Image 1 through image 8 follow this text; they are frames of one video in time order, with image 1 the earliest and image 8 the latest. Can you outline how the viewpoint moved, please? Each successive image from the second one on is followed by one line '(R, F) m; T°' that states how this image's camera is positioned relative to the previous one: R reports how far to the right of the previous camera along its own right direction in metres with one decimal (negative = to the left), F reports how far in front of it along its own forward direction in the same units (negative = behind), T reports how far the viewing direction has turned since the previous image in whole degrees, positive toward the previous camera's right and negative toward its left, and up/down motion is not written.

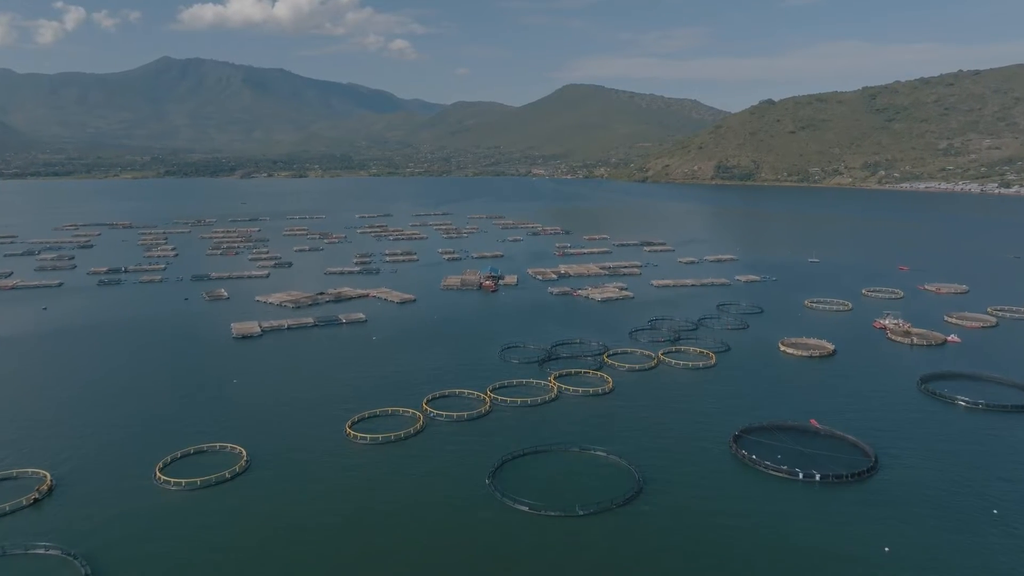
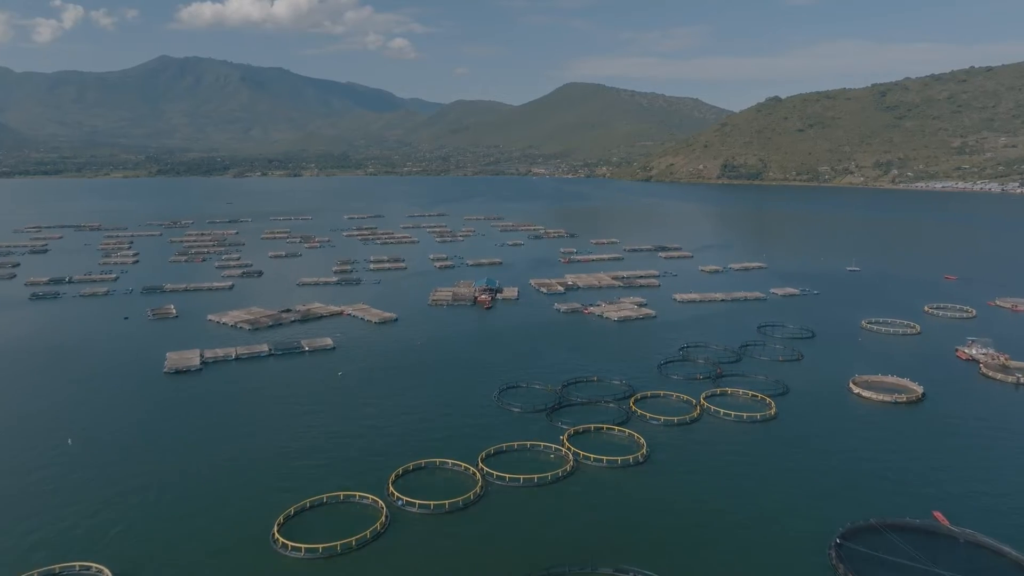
(0.0, +5.1) m; 0°
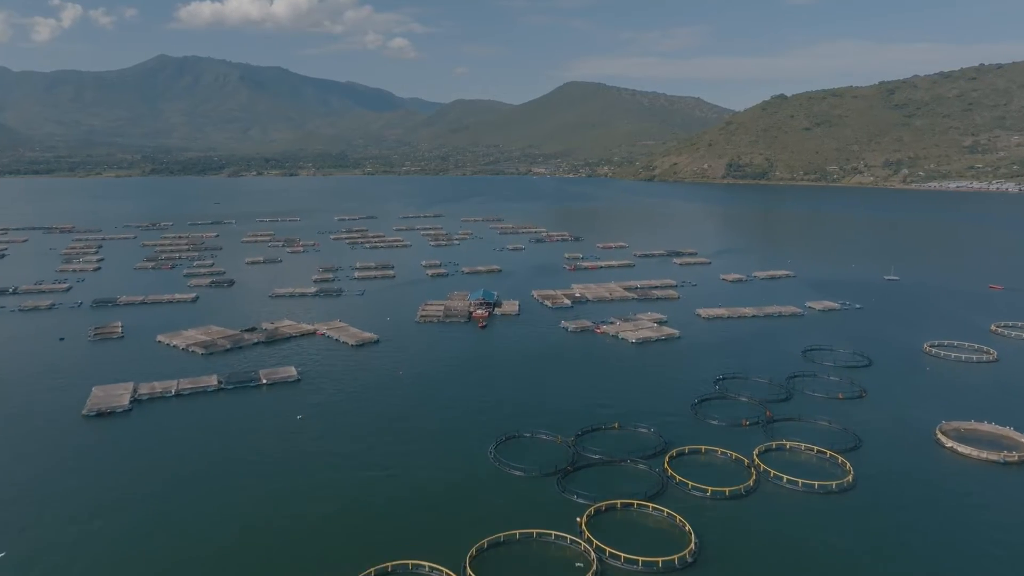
(0.0, +4.0) m; 0°
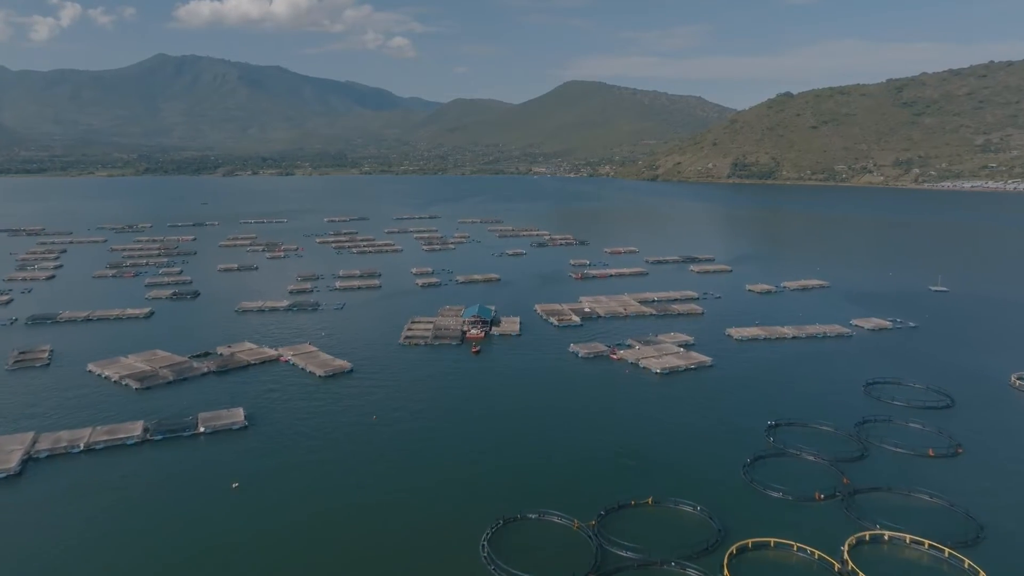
(0.0, +3.9) m; 0°
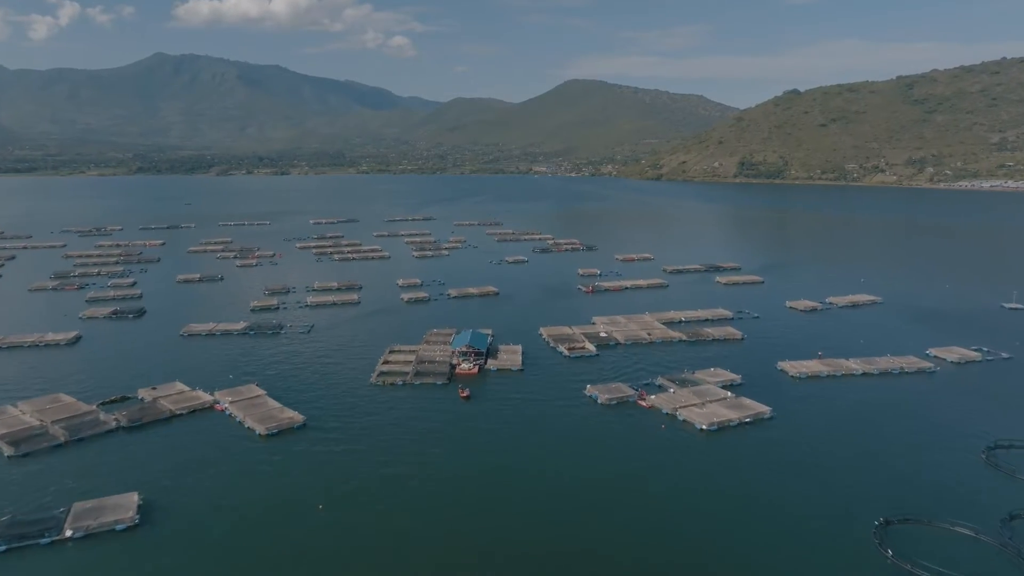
(0.0, +4.6) m; 0°
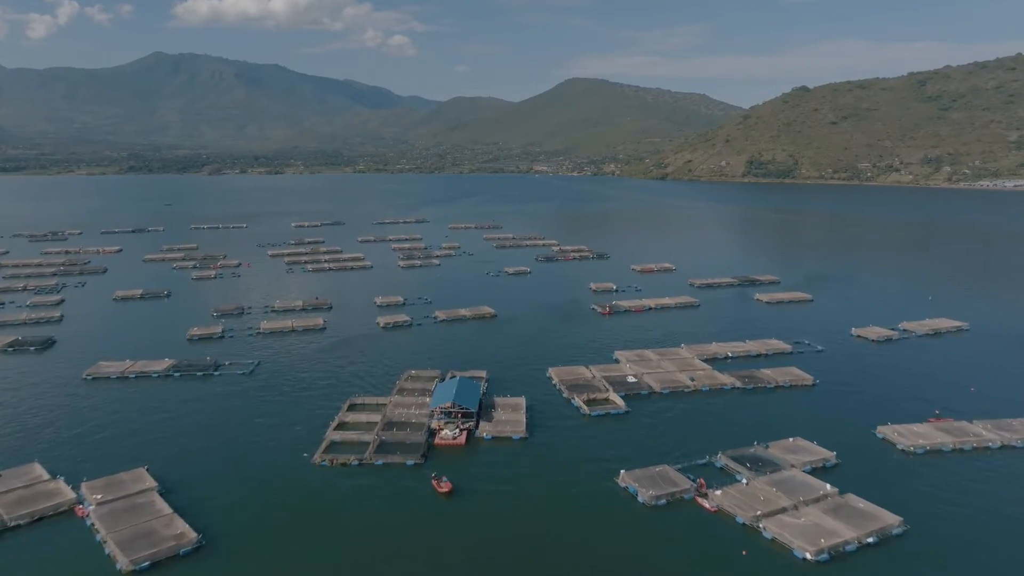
(0.0, +5.2) m; 0°
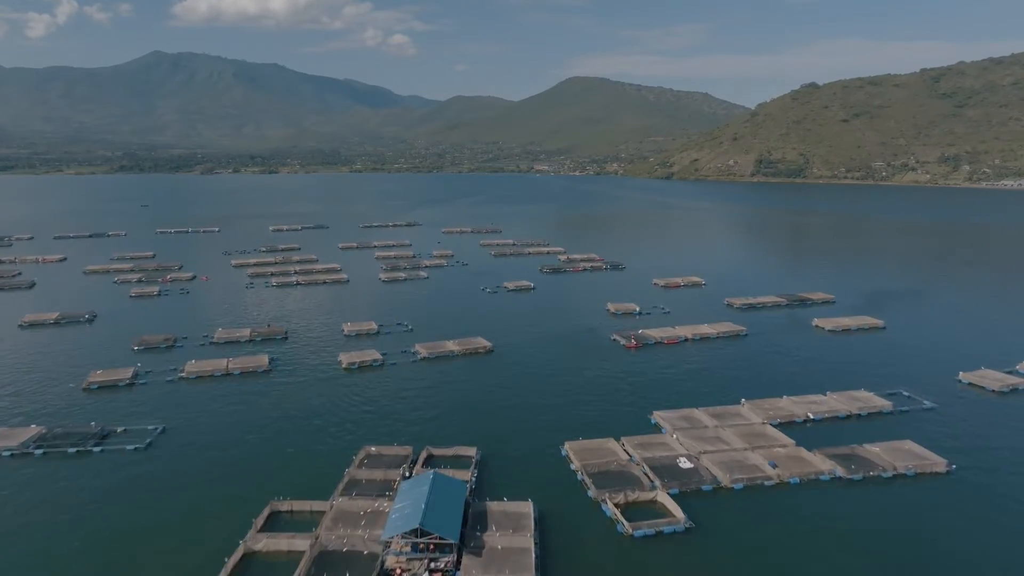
(0.0, +5.3) m; 0°
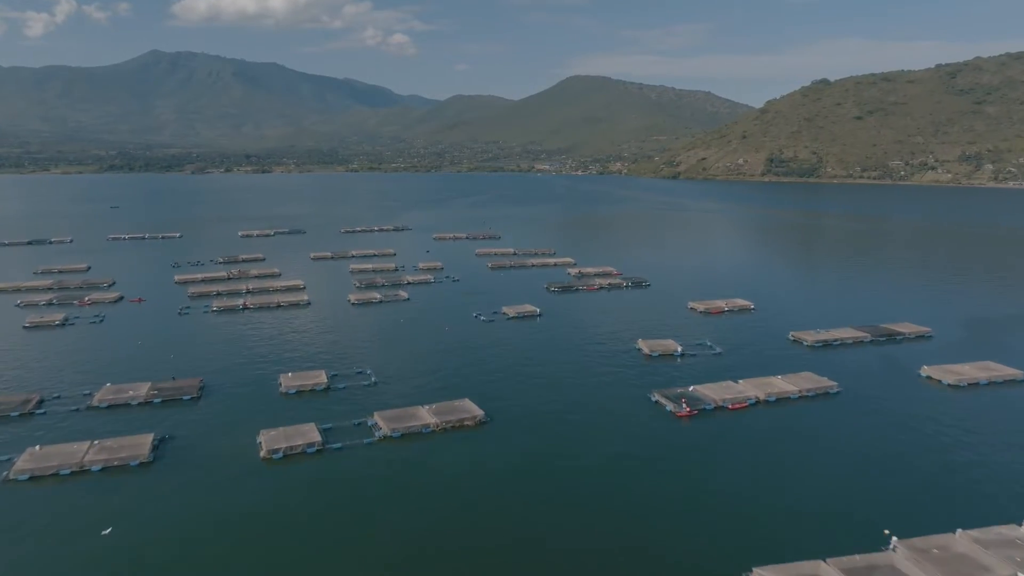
(0.0, +5.9) m; 0°
